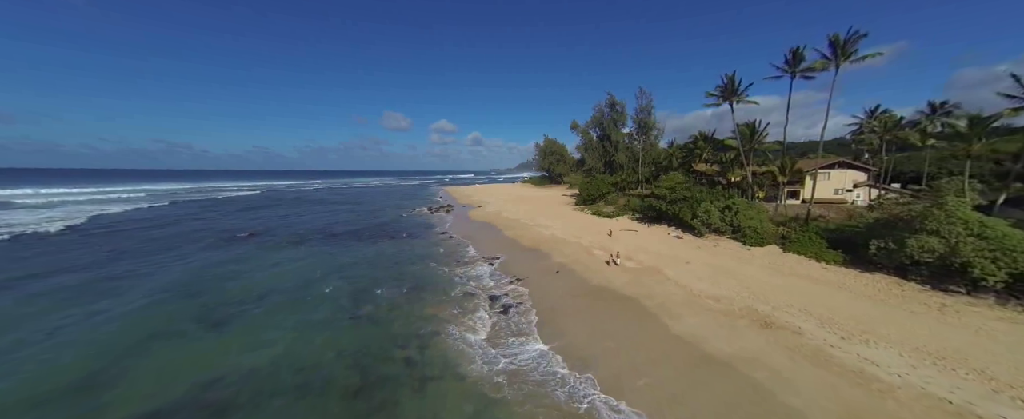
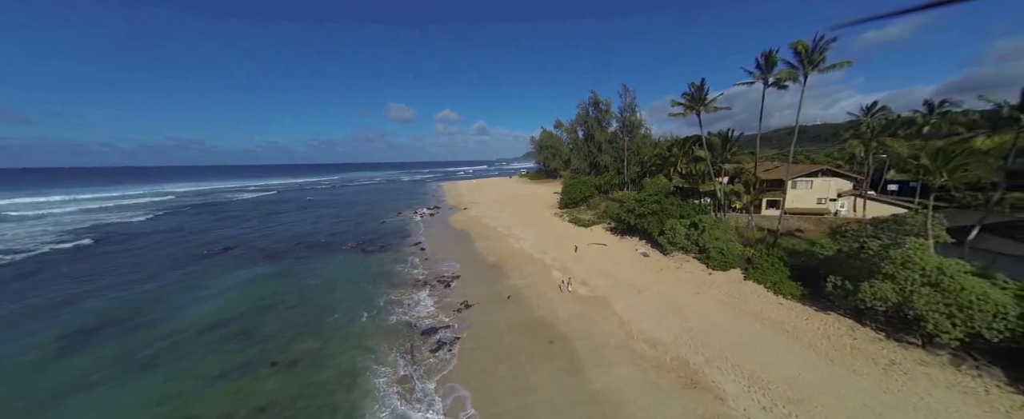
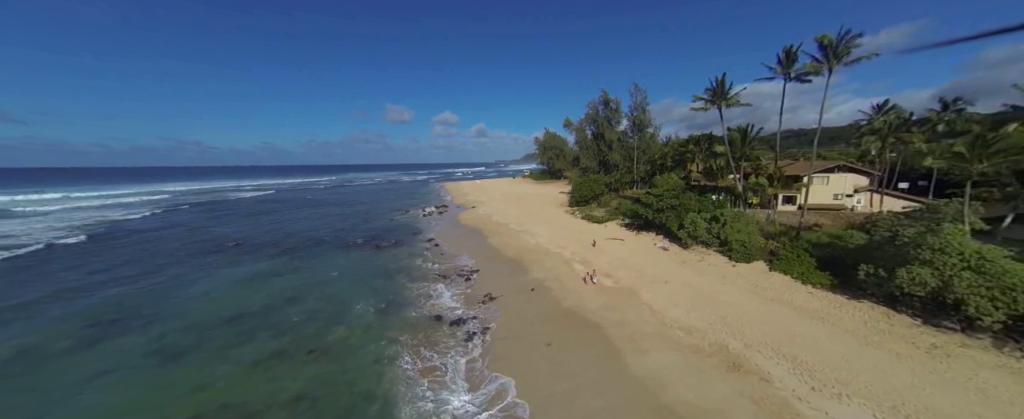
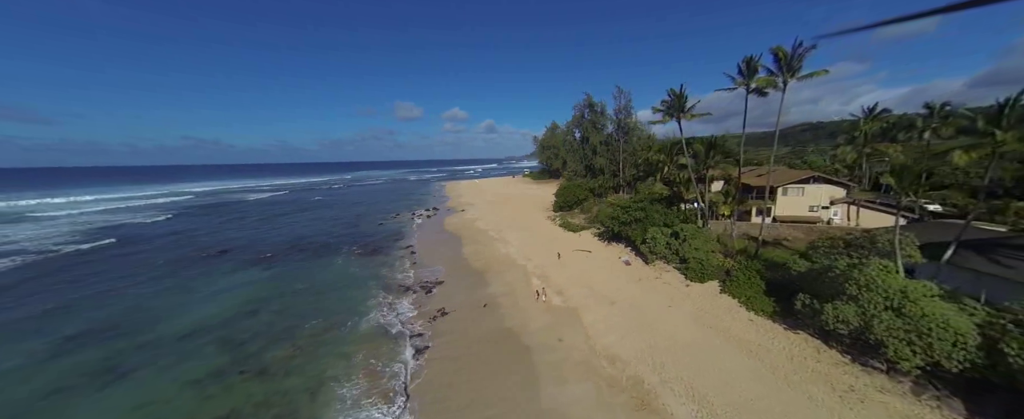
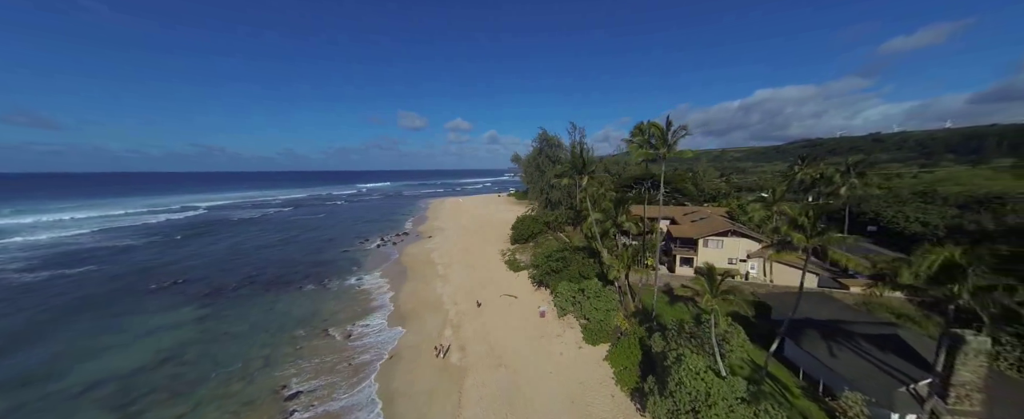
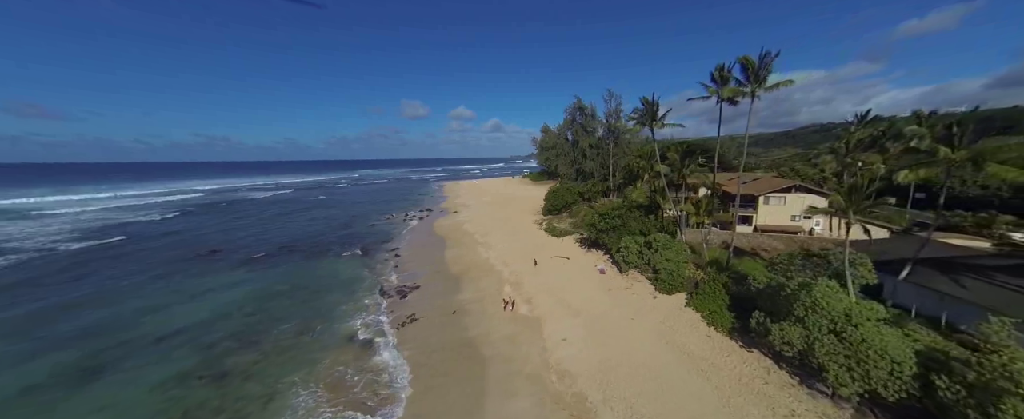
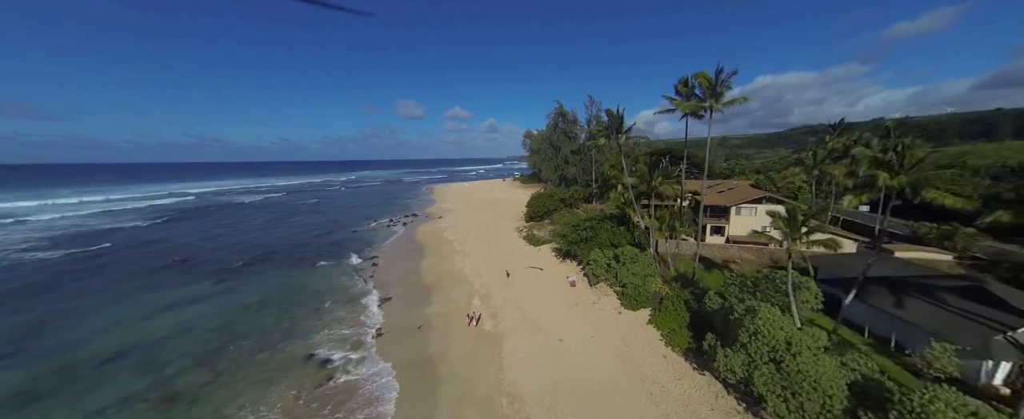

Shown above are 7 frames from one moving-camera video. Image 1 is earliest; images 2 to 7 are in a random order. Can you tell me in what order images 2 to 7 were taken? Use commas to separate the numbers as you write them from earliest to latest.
3, 2, 4, 6, 7, 5
